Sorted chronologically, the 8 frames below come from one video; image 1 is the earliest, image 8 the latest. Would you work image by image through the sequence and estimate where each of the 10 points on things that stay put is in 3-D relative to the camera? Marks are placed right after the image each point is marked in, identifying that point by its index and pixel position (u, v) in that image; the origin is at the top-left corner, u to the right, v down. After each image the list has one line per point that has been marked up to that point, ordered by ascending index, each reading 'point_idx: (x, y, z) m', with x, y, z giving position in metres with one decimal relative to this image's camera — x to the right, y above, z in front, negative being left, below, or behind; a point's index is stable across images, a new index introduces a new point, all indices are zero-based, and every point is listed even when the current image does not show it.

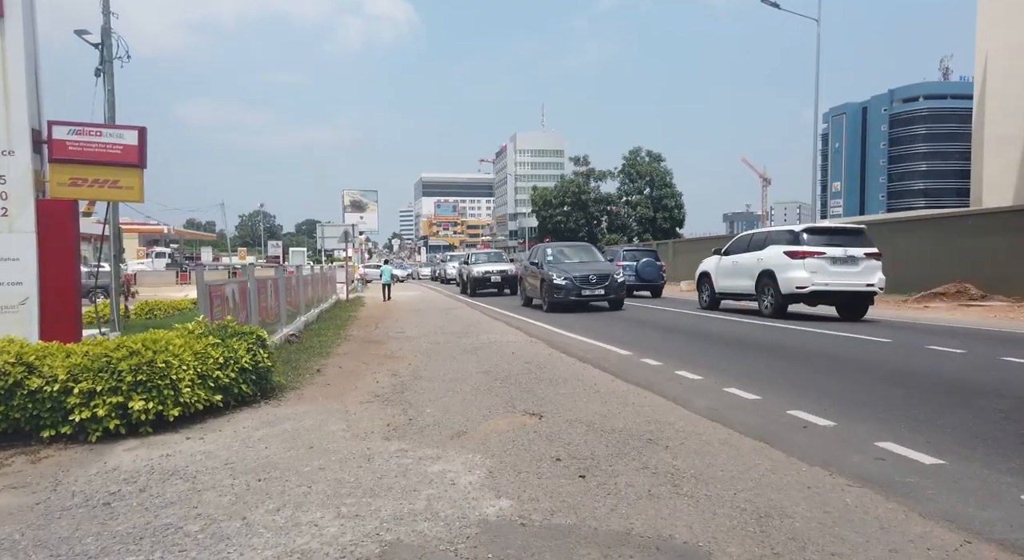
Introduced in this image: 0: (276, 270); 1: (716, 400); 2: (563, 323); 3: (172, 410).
0: (-5.4, +0.2, +14.7) m
1: (+2.0, -1.2, +6.2) m
2: (+1.2, -1.0, +15.1) m
3: (-3.5, -1.3, +6.5) m
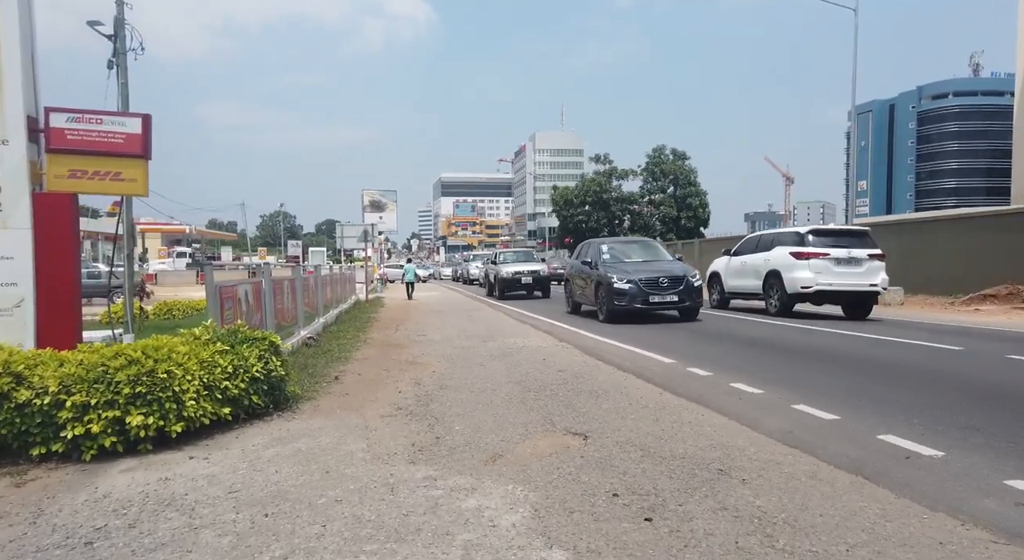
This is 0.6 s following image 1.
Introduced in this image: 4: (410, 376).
0: (-4.8, +0.2, +14.1) m
1: (+2.3, -1.2, +5.4) m
2: (+1.8, -1.0, +14.3) m
3: (-3.1, -1.3, +5.9) m
4: (-1.4, -1.4, +9.0) m
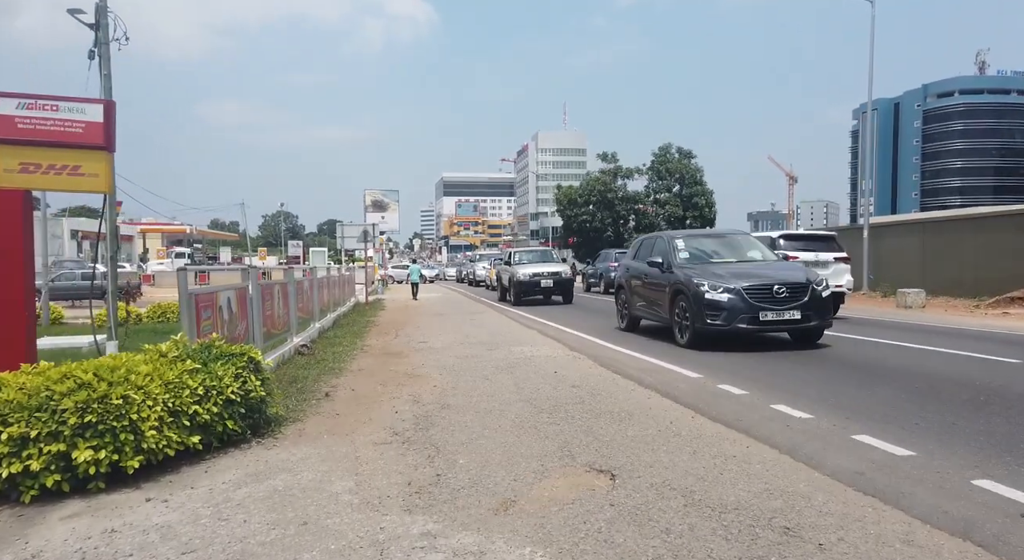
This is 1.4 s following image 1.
0: (-4.7, +0.2, +13.2) m
1: (+2.4, -1.3, +4.5) m
2: (+2.0, -1.1, +13.4) m
3: (-3.0, -1.4, +5.0) m
4: (-1.3, -1.4, +8.2) m
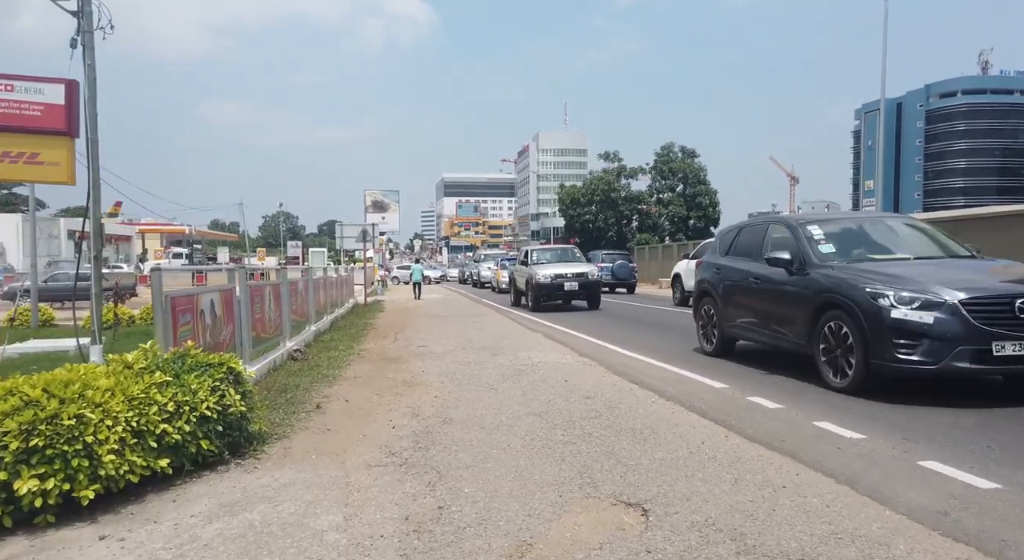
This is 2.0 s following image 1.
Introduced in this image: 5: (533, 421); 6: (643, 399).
0: (-4.6, +0.1, +12.6) m
1: (+2.5, -1.3, +3.8) m
2: (+2.1, -1.1, +12.8) m
3: (-2.9, -1.4, +4.3) m
4: (-1.2, -1.4, +7.5) m
5: (+0.2, -1.4, +6.4) m
6: (+1.4, -1.3, +6.9) m
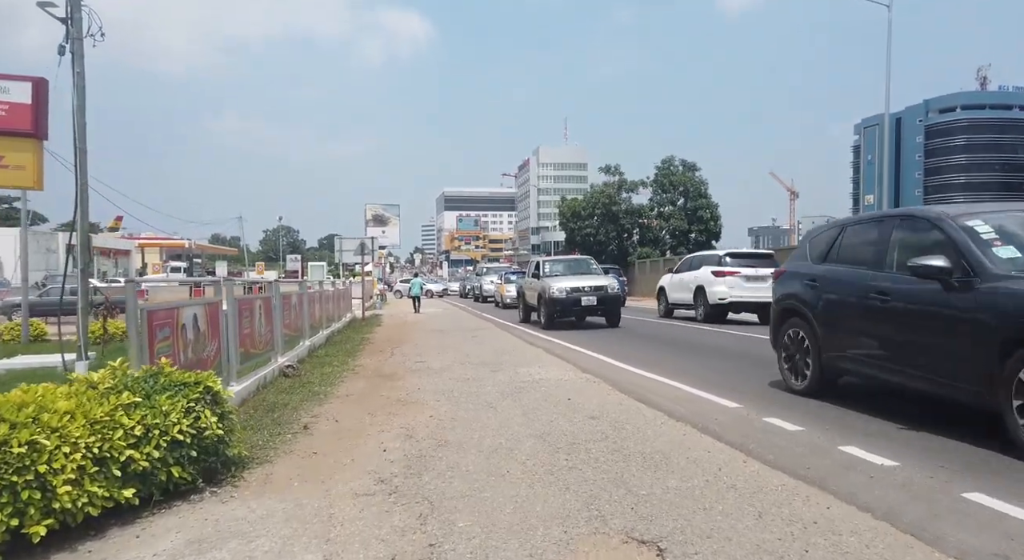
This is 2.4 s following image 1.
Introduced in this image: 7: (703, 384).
0: (-4.6, -0.1, +12.2) m
1: (+2.5, -1.3, +3.4) m
2: (+2.1, -1.4, +12.3) m
3: (-2.9, -1.5, +3.9) m
4: (-1.2, -1.6, +7.1) m
5: (+0.2, -1.5, +6.0) m
6: (+1.4, -1.4, +6.4) m
7: (+2.5, -1.4, +8.4) m
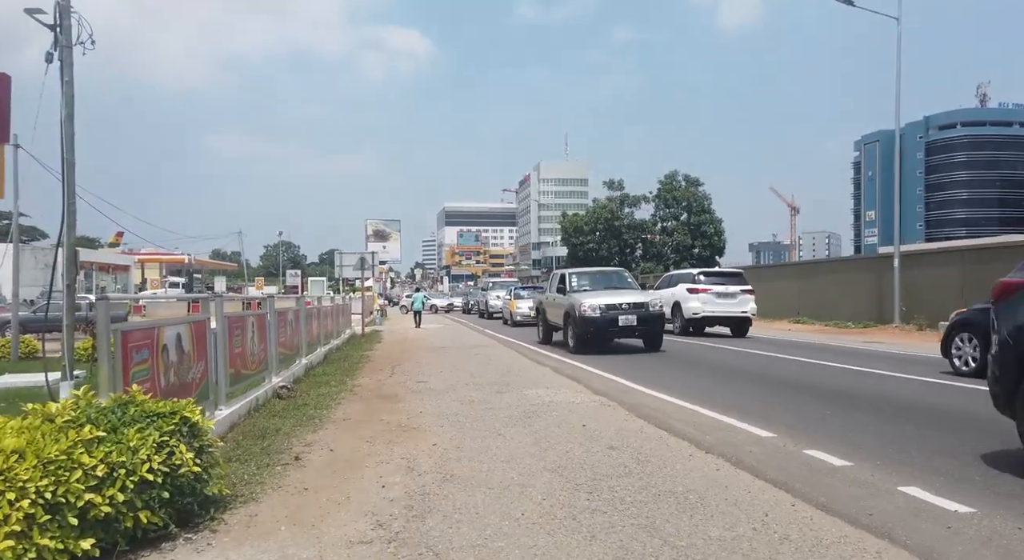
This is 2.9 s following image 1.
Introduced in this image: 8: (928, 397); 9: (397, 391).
0: (-4.5, -0.4, +11.6) m
1: (+2.6, -1.4, +2.8) m
2: (+2.2, -1.7, +11.7) m
3: (-2.8, -1.6, +3.3) m
4: (-1.1, -1.8, +6.5) m
5: (+0.3, -1.7, +5.4) m
6: (+1.5, -1.6, +5.8) m
7: (+2.6, -1.6, +7.8) m
8: (+5.3, -1.5, +8.2) m
9: (-2.0, -1.9, +11.0) m
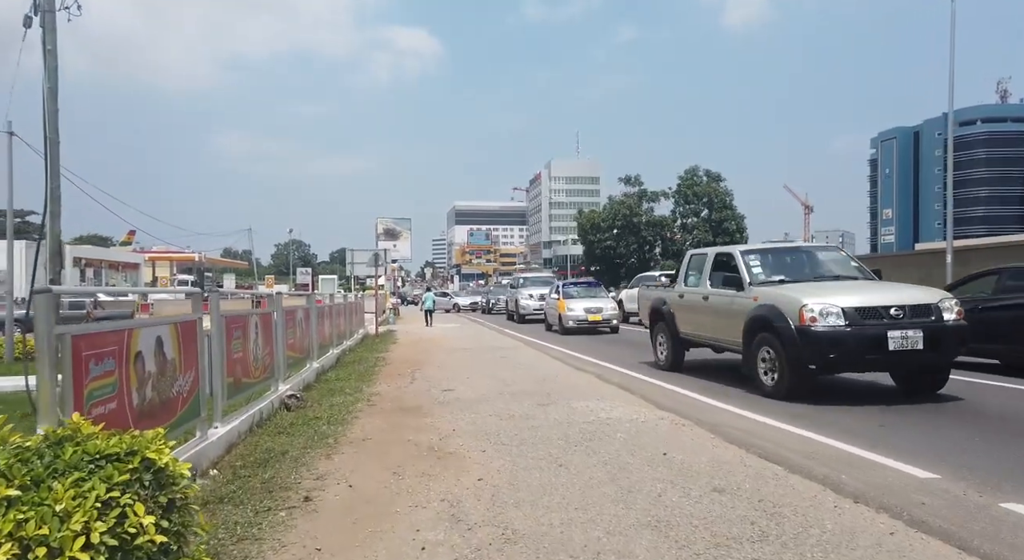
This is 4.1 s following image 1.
0: (-3.8, -0.3, +10.2) m
1: (+3.1, -1.4, +1.3) m
2: (+2.8, -1.6, +10.2) m
3: (-2.3, -1.5, +1.9) m
4: (-0.6, -1.7, +5.0) m
5: (+0.9, -1.6, +3.9) m
6: (+2.1, -1.5, +4.4) m
7: (+3.2, -1.5, +6.3) m
8: (+5.9, -1.5, +6.6) m
9: (-1.4, -1.8, +9.6) m
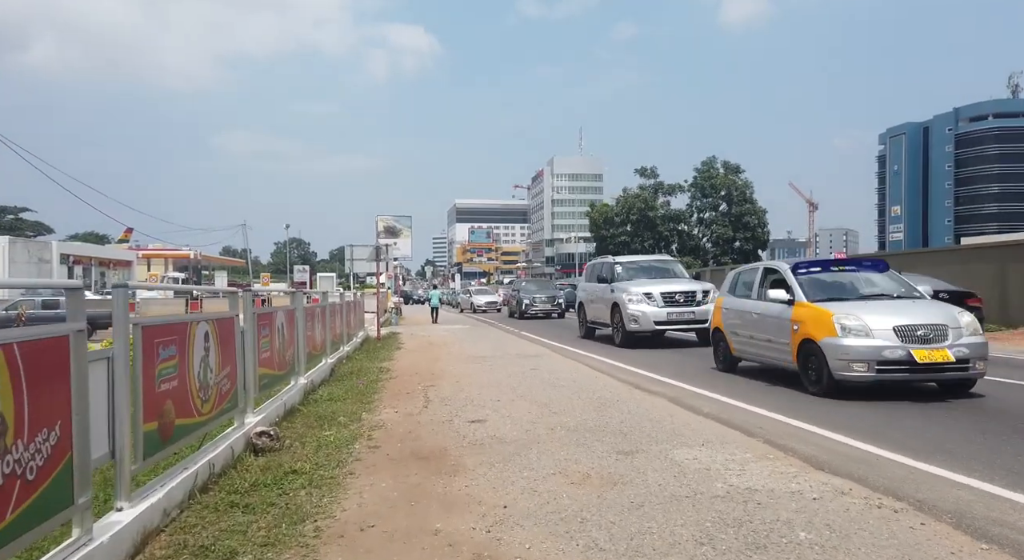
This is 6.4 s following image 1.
0: (-3.2, -0.2, +7.4) m
1: (+3.8, -1.3, -1.5) m
2: (+3.4, -1.5, +7.4) m
3: (-1.7, -1.4, -0.9) m
4: (+0.1, -1.6, +2.2) m
5: (+1.5, -1.5, +1.1) m
6: (+2.7, -1.4, +1.6) m
7: (+3.8, -1.4, +3.5) m
8: (+6.5, -1.4, +3.9) m
9: (-0.7, -1.7, +6.8) m
